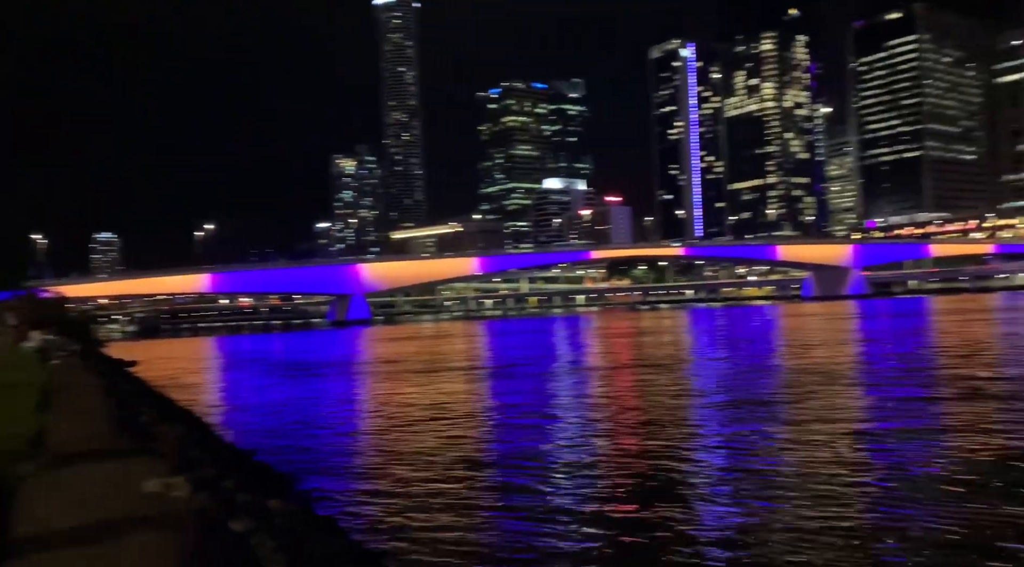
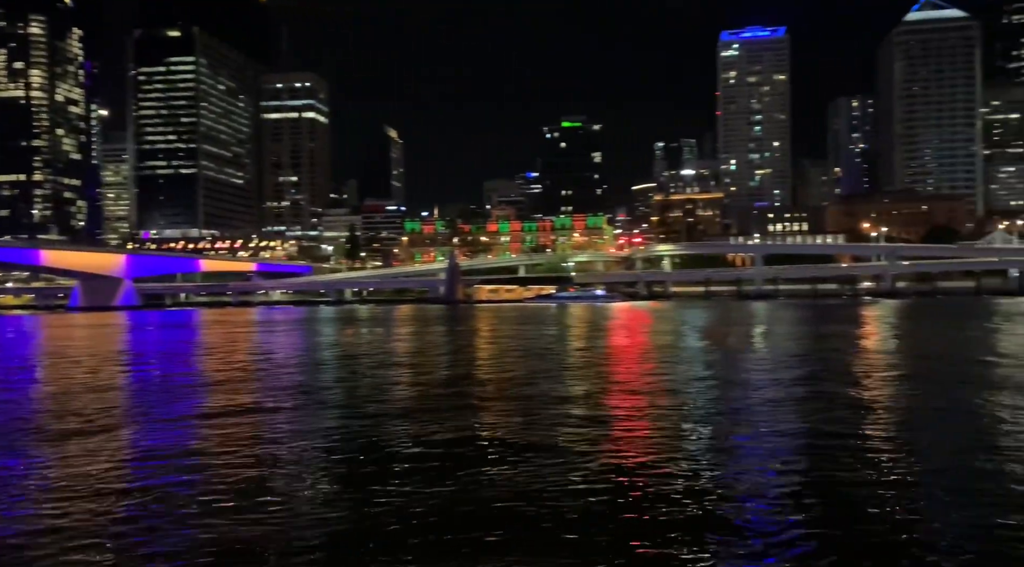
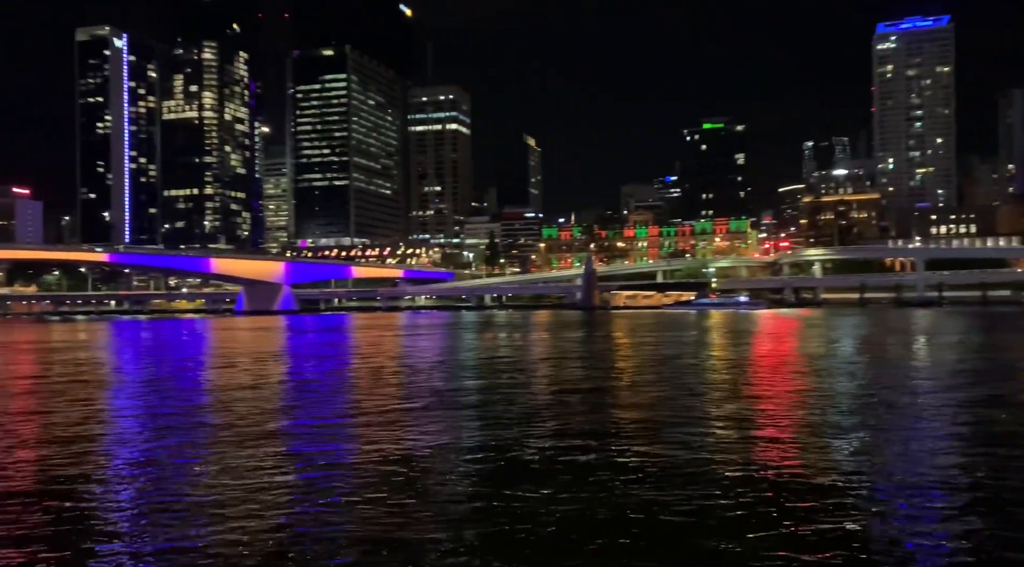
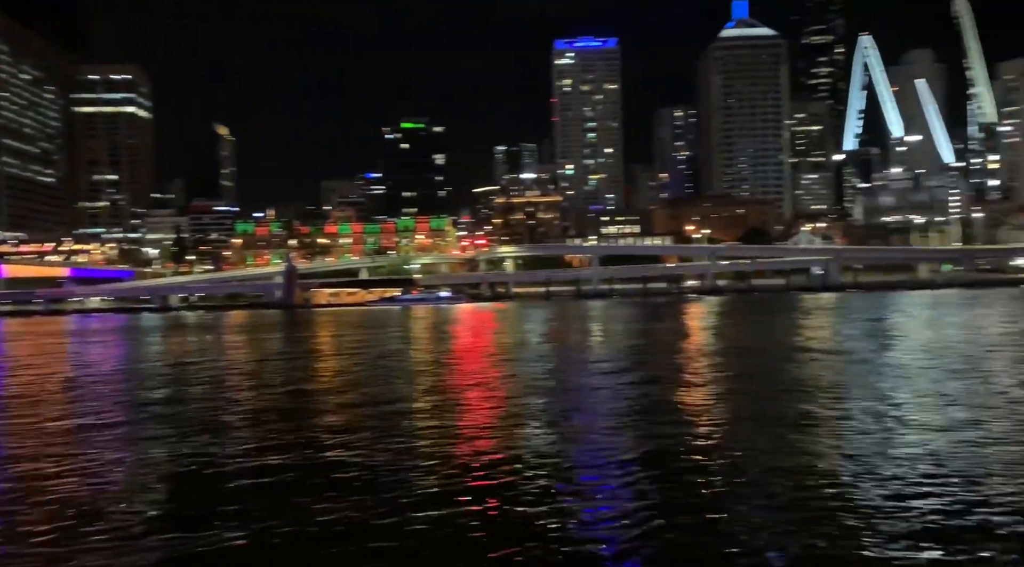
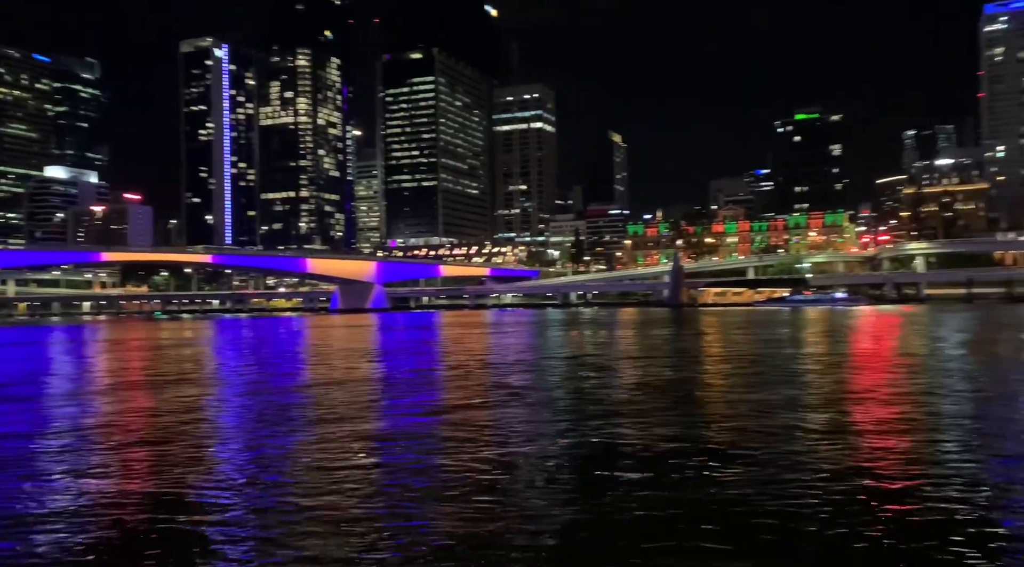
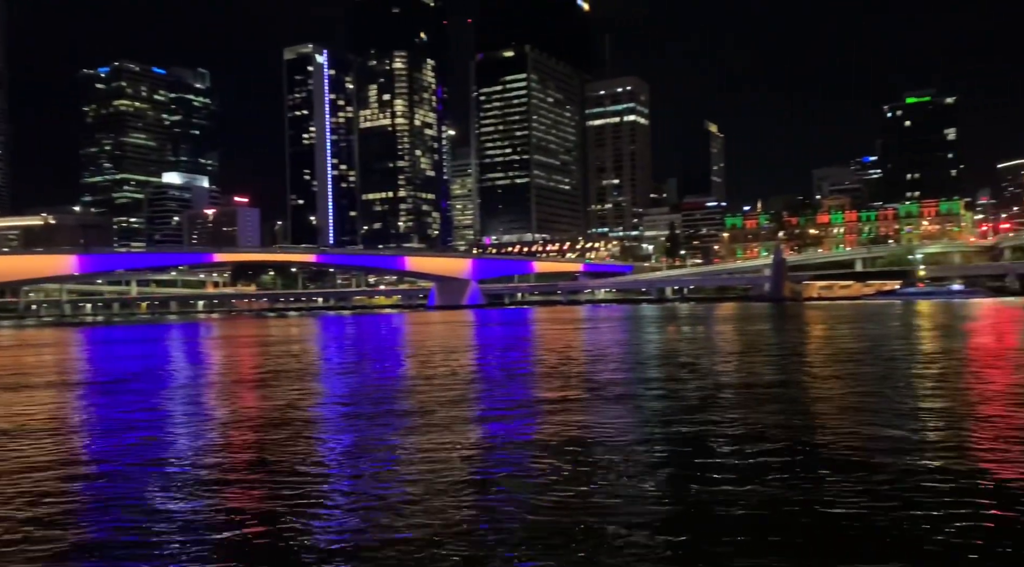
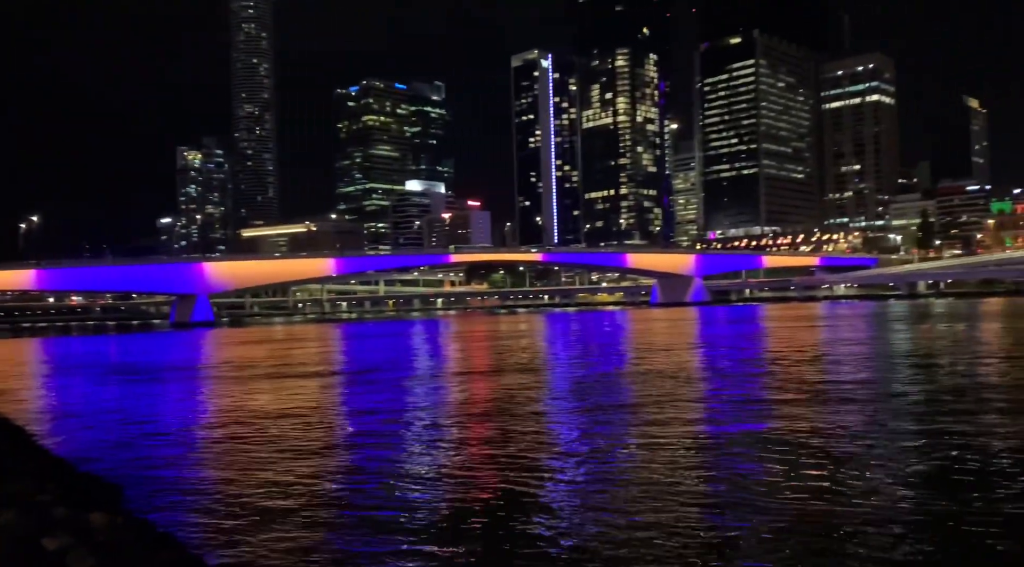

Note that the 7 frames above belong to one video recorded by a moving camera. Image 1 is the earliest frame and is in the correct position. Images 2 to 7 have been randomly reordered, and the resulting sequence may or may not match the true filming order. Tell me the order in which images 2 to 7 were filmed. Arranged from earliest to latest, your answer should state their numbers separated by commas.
7, 6, 5, 3, 2, 4
